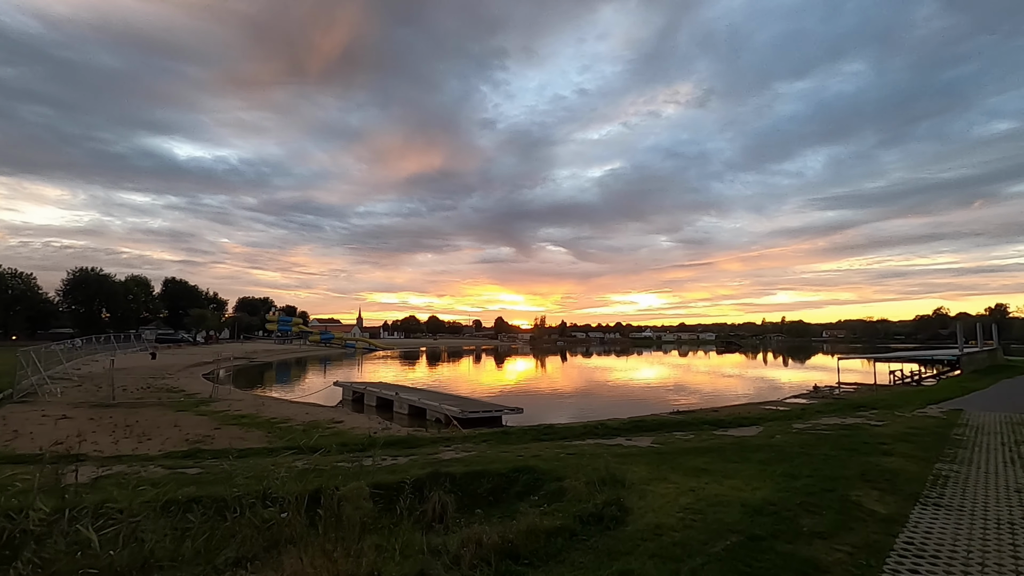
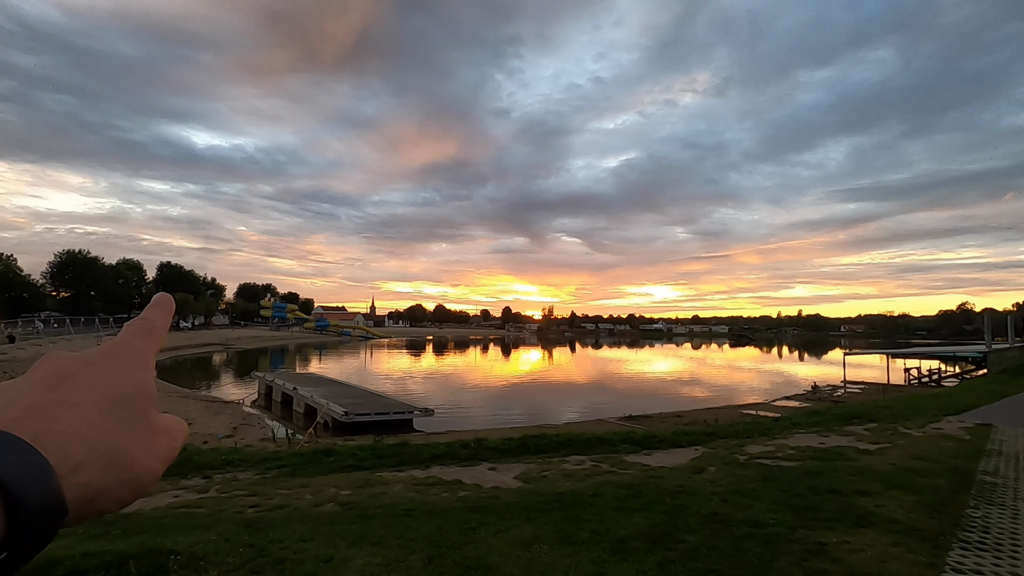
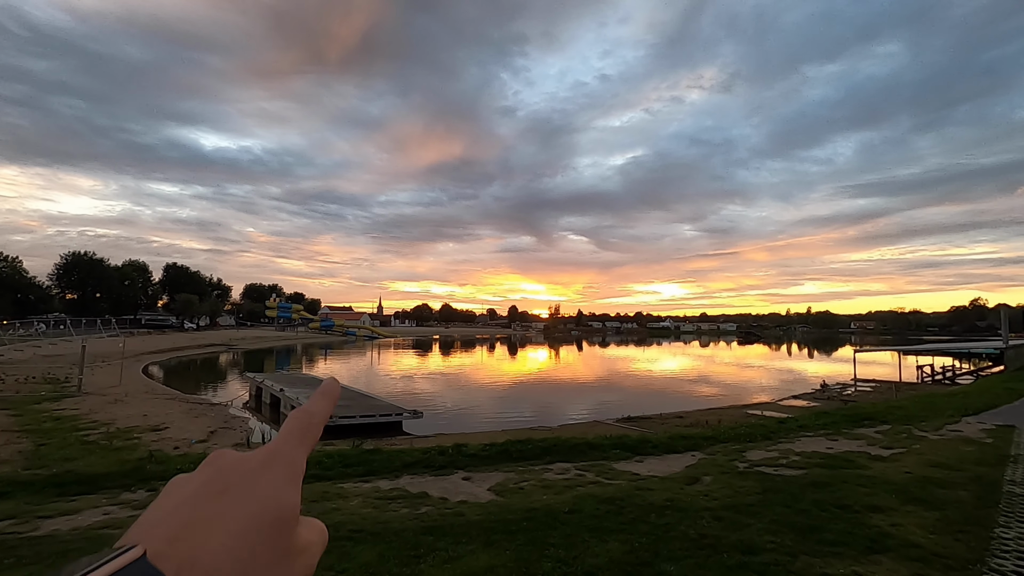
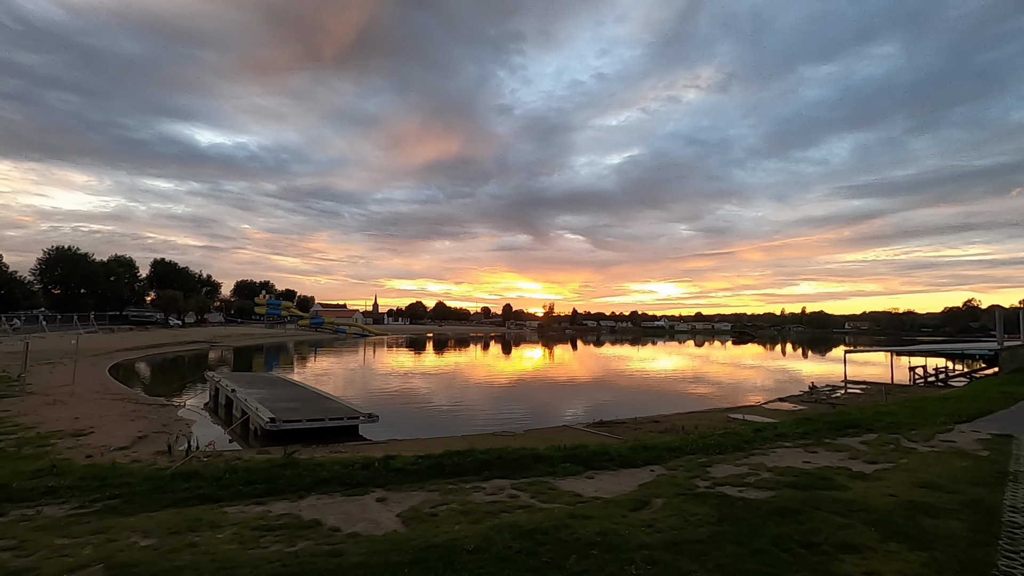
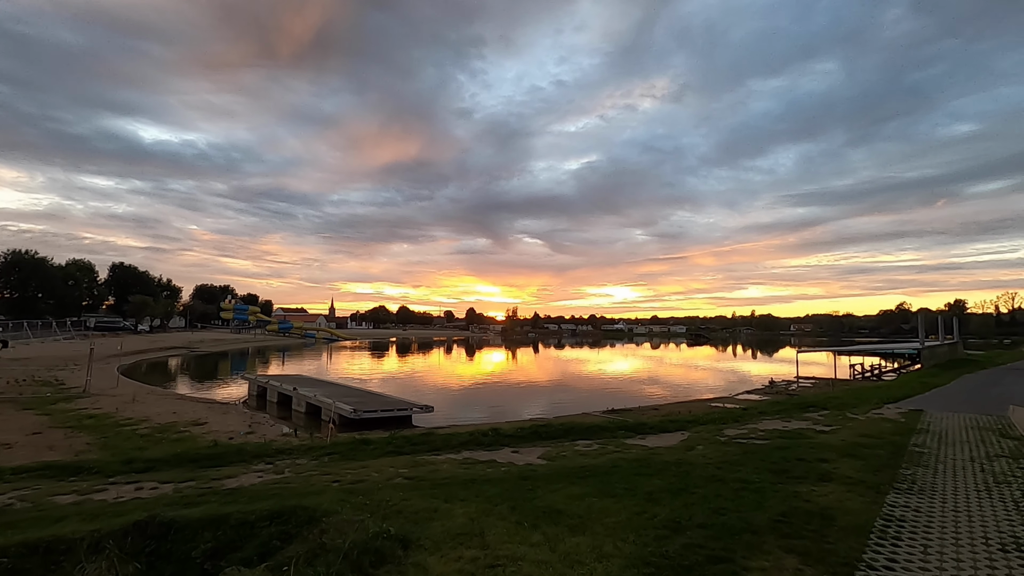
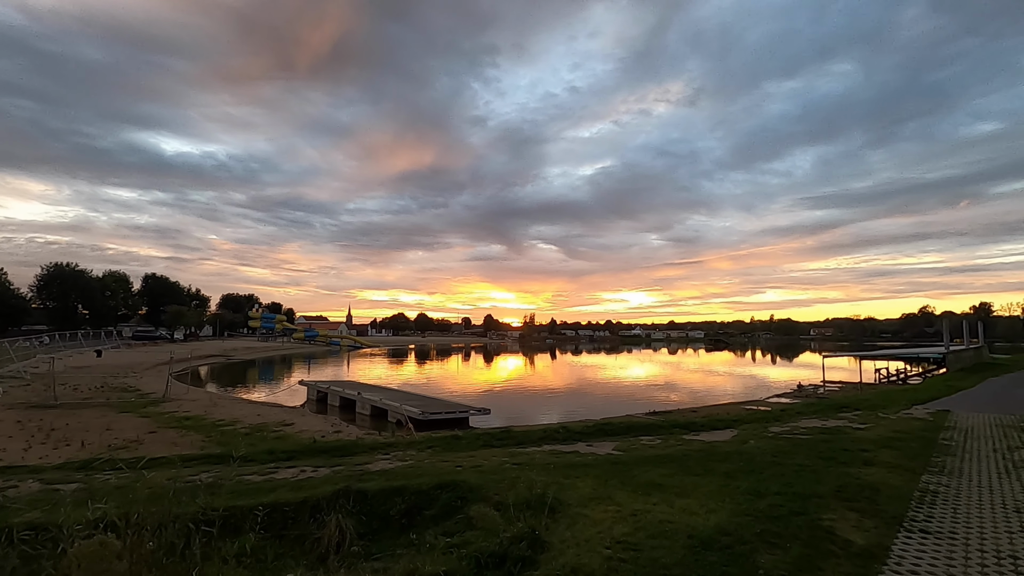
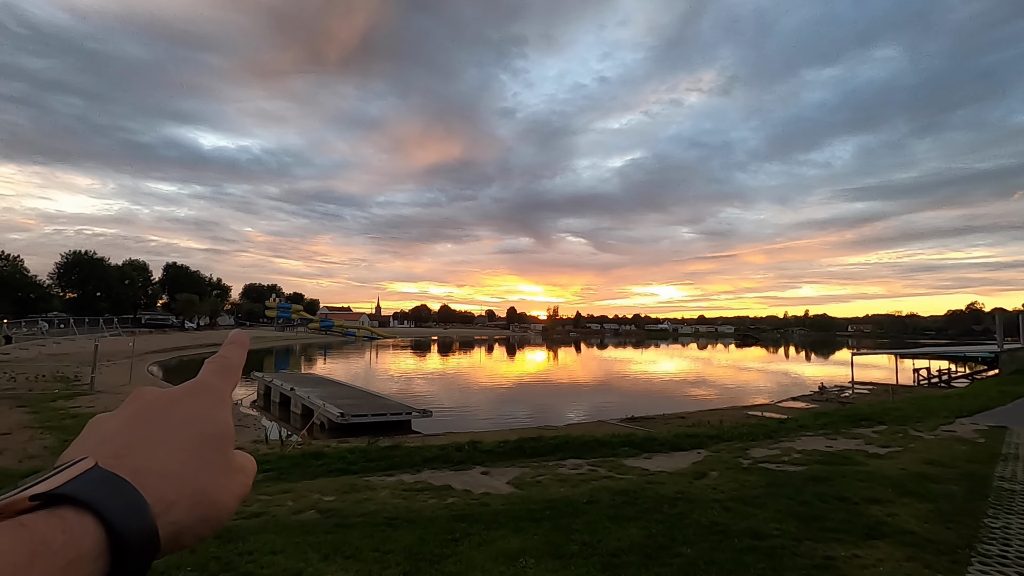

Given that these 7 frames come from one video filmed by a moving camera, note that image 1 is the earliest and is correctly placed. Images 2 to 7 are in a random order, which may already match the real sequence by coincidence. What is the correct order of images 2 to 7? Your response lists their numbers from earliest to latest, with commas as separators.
6, 5, 2, 7, 3, 4
